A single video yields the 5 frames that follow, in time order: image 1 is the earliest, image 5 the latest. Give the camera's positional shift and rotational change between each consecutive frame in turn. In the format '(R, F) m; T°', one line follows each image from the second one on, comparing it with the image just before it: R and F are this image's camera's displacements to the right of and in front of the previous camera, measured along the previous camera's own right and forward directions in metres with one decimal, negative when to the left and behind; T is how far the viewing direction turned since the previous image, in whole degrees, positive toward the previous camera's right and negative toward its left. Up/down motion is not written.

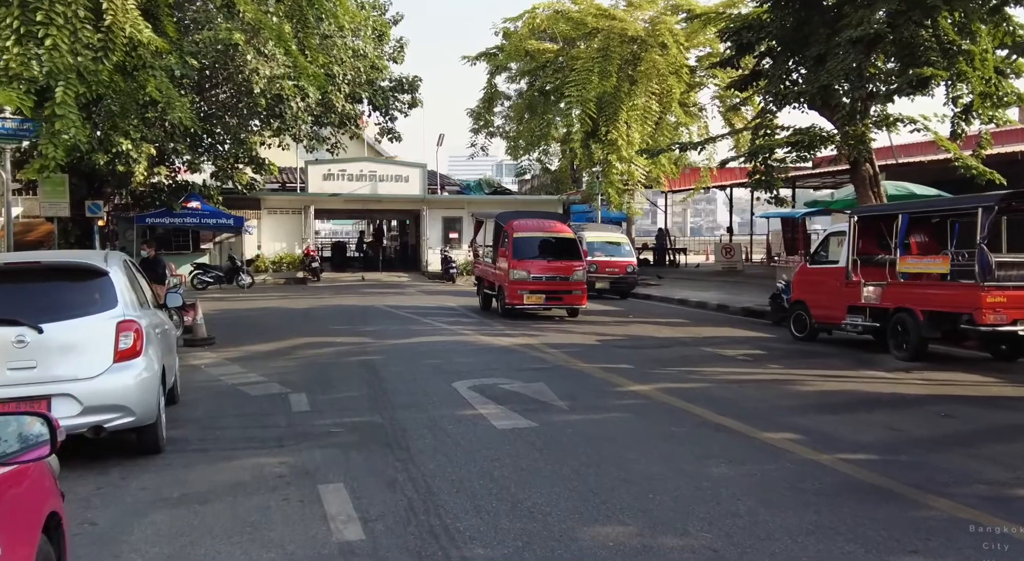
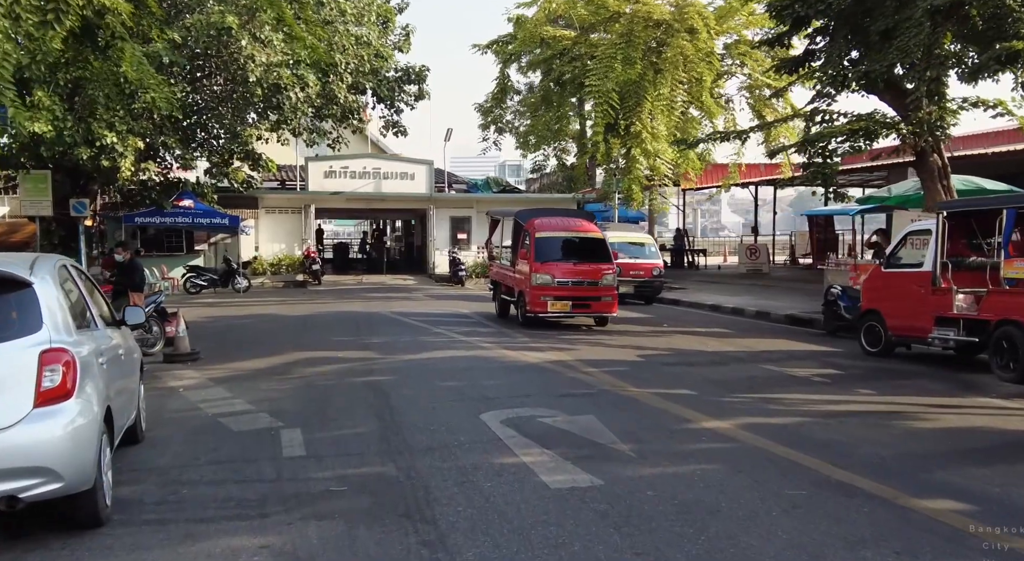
(-0.3, +1.7) m; 0°
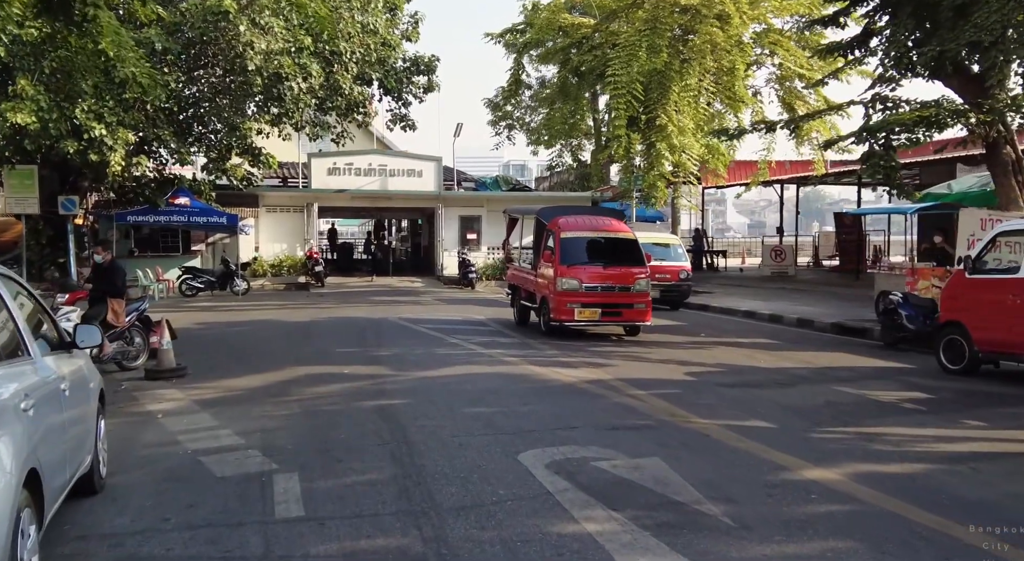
(-0.3, +1.4) m; 0°
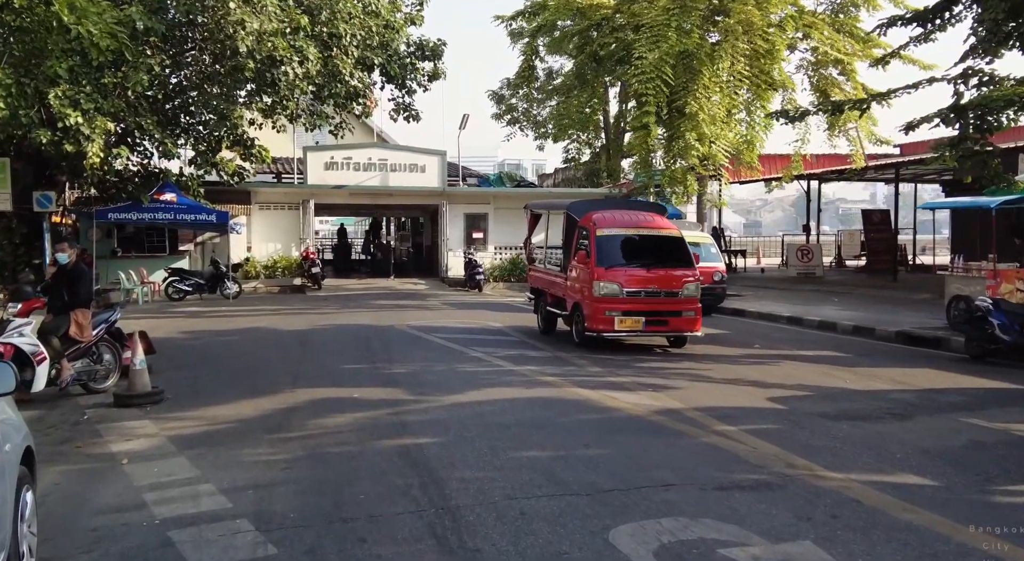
(-0.5, +1.7) m; 0°
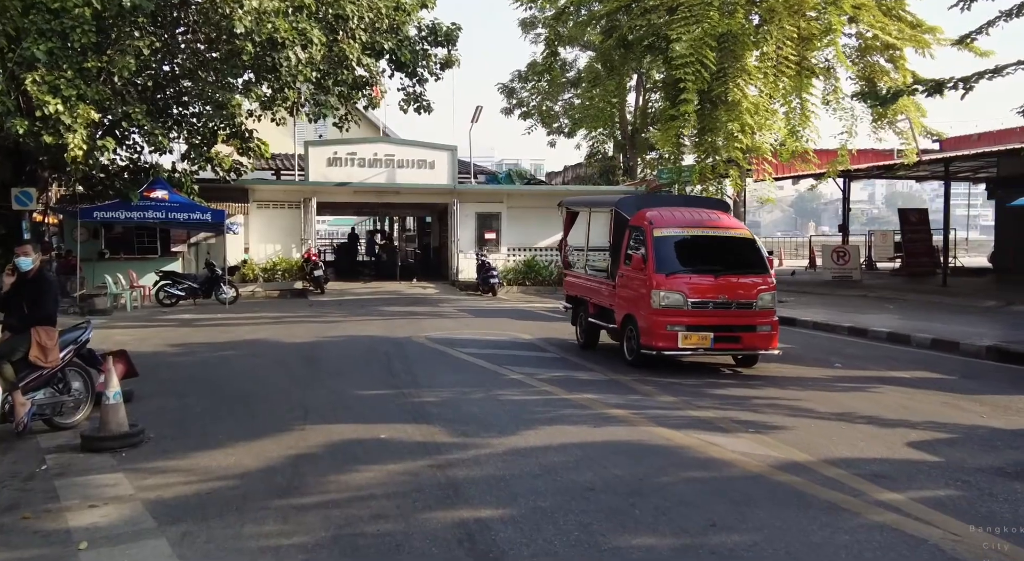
(-0.6, +1.7) m; 0°
